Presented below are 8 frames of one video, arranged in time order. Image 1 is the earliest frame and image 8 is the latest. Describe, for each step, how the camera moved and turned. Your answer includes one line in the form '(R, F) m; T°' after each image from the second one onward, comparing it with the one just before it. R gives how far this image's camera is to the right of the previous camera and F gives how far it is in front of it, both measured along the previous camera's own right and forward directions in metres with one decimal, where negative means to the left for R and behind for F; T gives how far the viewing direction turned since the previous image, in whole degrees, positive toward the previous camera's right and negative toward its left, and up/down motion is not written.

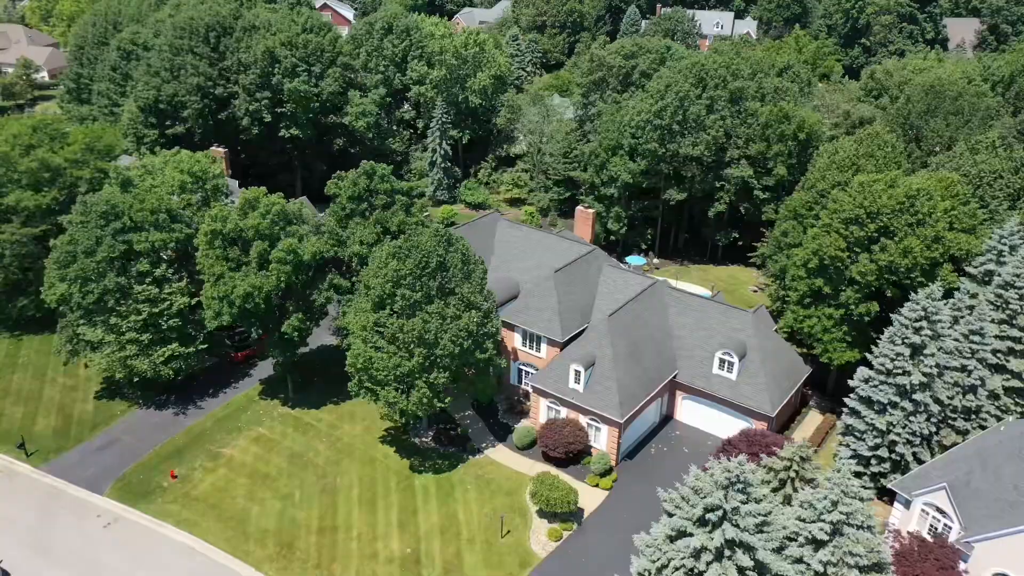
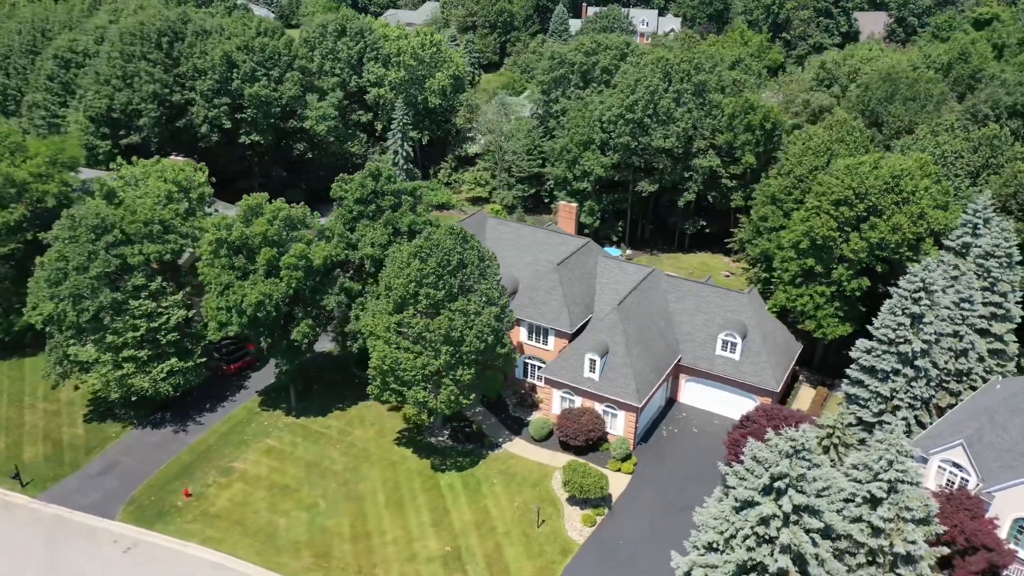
(-4.2, -0.2) m; +6°
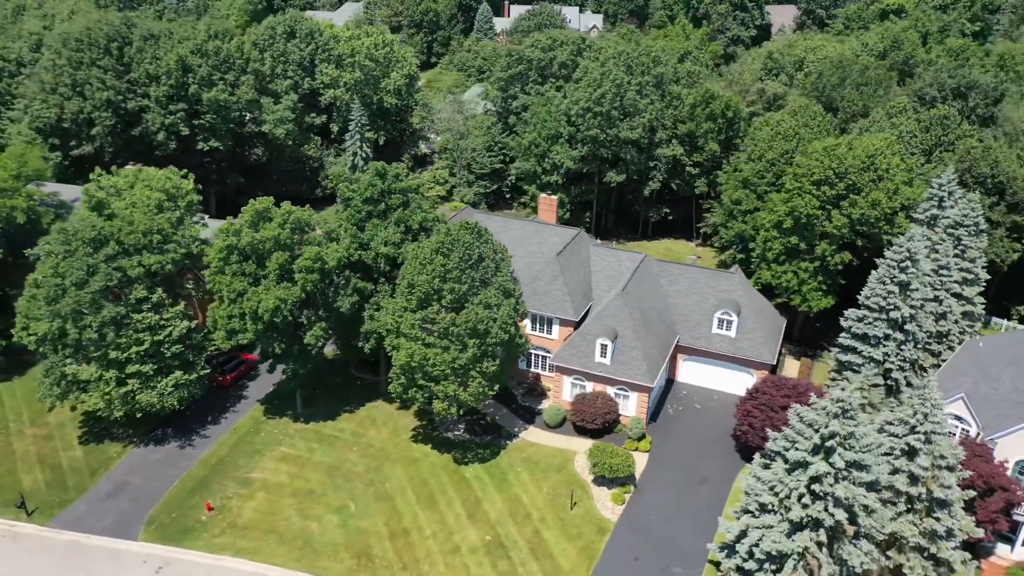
(-4.5, -0.4) m; +7°
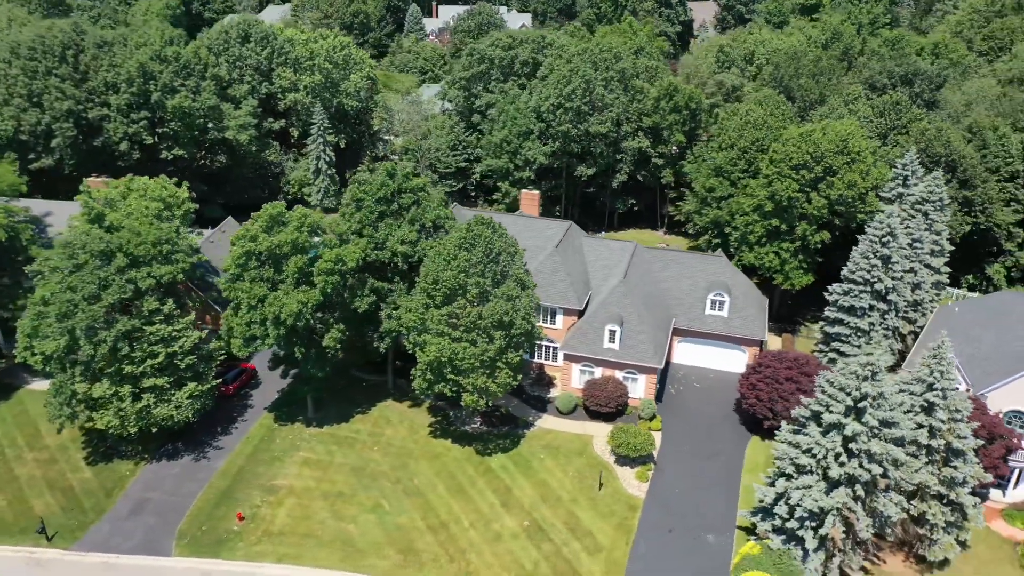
(-4.4, -0.6) m; +6°
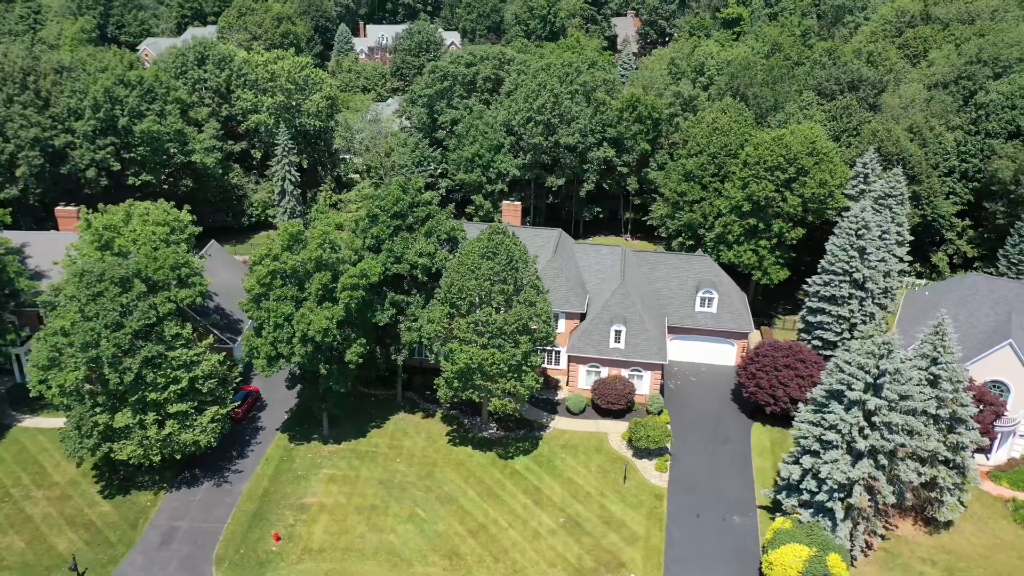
(-4.6, -0.9) m; +6°
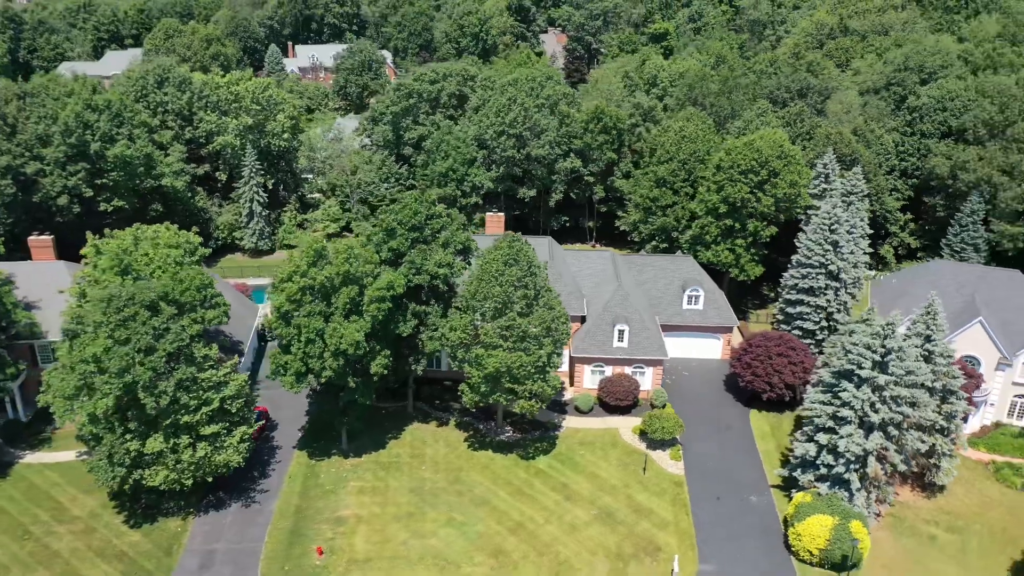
(-4.7, -1.0) m; +6°
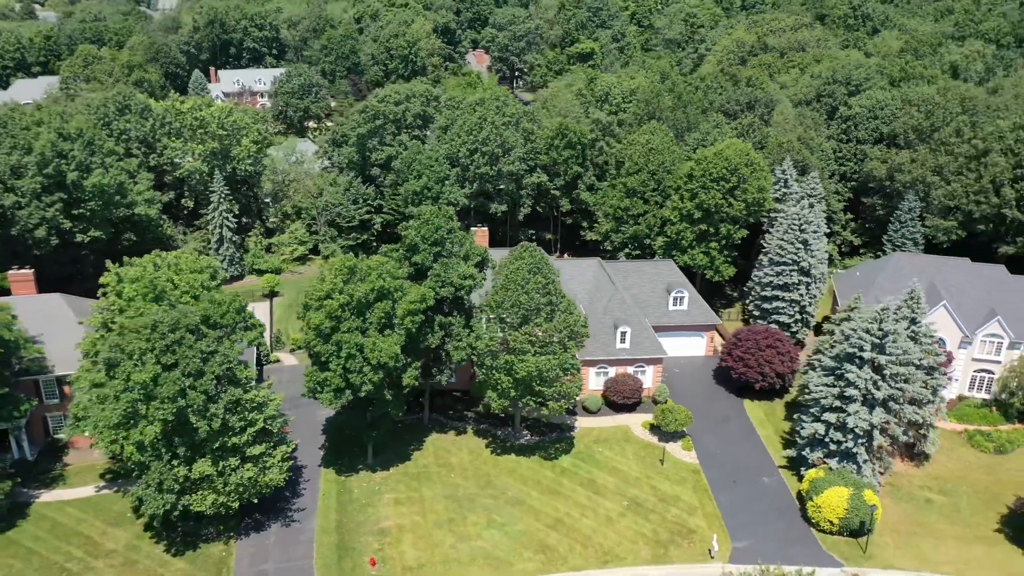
(-5.4, -1.3) m; +7°
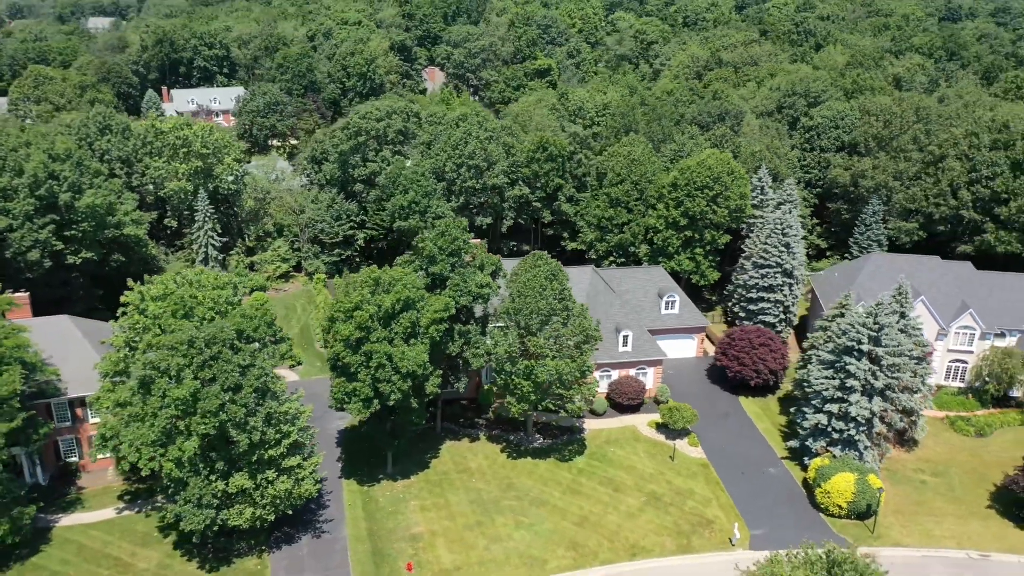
(-3.6, -1.0) m; +4°
